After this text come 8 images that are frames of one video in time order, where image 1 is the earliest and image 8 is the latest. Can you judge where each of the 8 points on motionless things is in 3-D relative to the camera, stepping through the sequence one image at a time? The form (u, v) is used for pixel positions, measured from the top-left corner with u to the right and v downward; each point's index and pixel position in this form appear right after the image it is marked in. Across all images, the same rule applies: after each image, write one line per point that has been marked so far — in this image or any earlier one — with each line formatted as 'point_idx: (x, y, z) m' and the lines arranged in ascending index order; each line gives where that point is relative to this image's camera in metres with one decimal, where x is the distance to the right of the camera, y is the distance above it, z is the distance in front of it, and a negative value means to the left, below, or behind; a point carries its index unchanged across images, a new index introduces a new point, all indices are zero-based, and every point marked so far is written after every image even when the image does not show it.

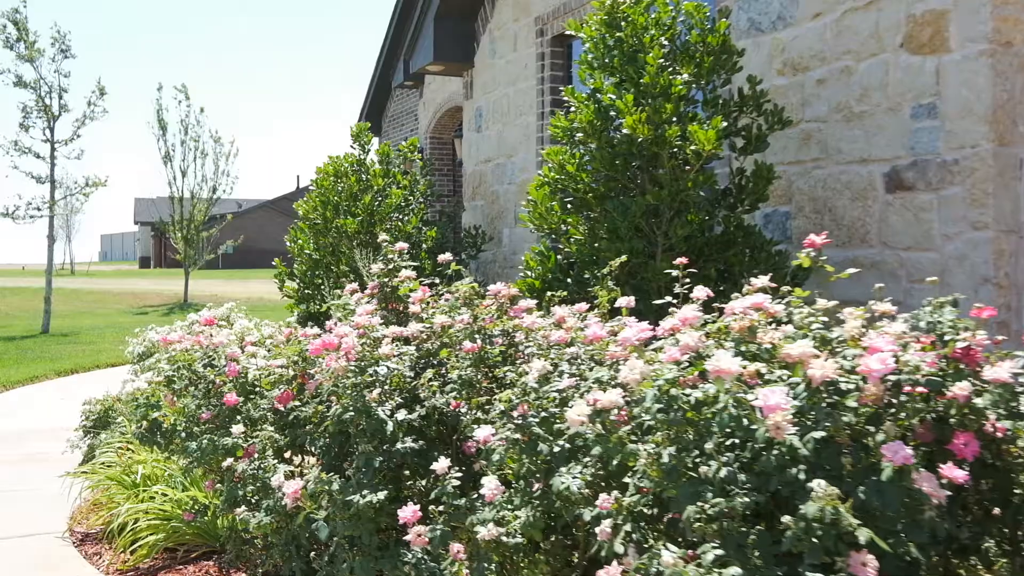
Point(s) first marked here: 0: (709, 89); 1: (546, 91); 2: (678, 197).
0: (+0.8, +0.8, +4.4) m
1: (+0.2, +1.4, +7.9) m
2: (+0.6, +0.3, +4.2) m
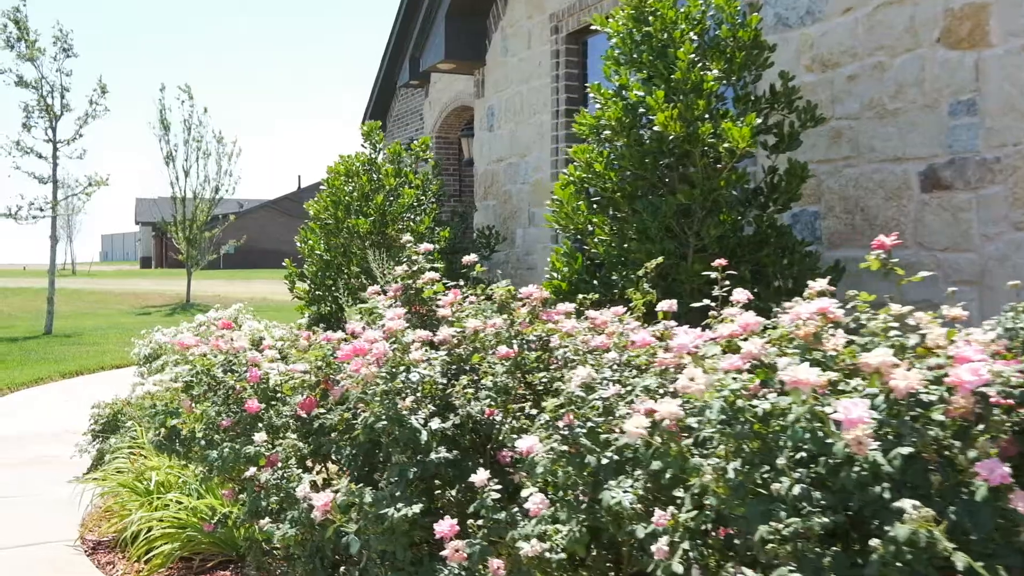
0: (+0.9, +0.8, +4.3) m
1: (+0.3, +1.4, +7.8) m
2: (+0.7, +0.3, +4.1) m
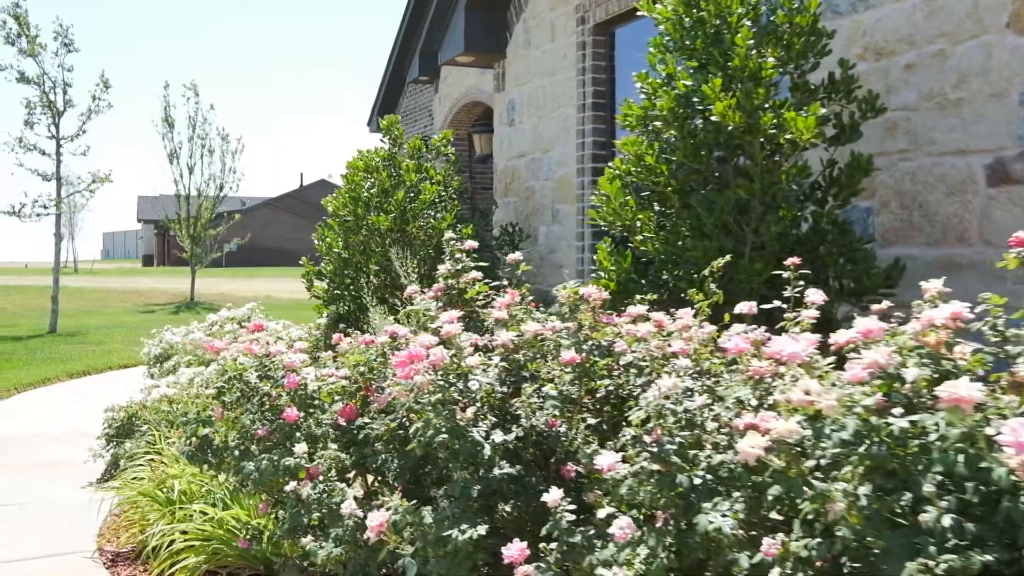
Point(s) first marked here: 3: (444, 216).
0: (+1.0, +0.8, +4.1) m
1: (+0.5, +1.4, +7.5) m
2: (+0.9, +0.3, +3.8) m
3: (-0.5, +0.5, +7.7) m
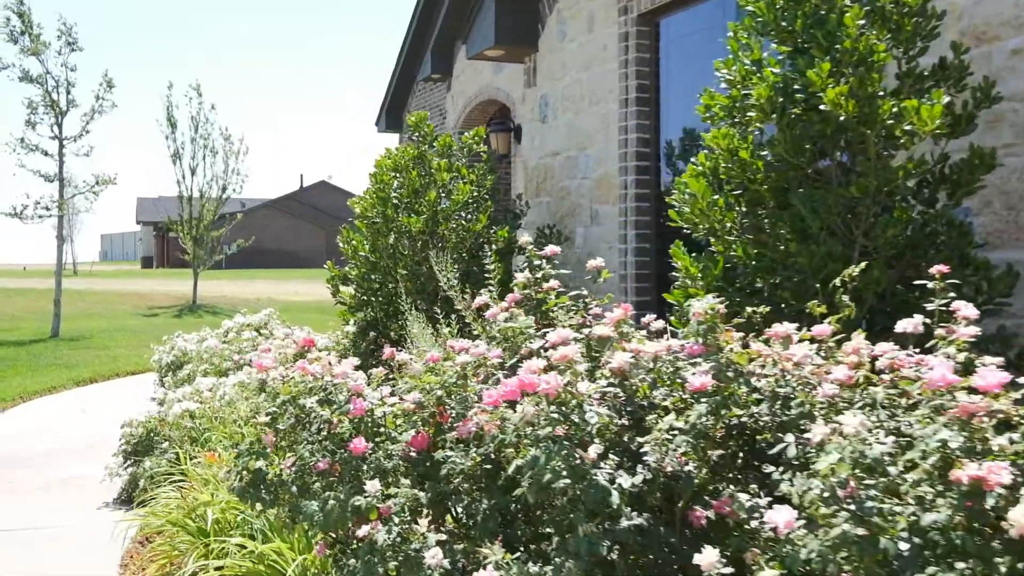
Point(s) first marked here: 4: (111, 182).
0: (+1.3, +0.8, +3.7) m
1: (+0.8, +1.4, +7.1) m
2: (+1.1, +0.3, +3.4) m
3: (-0.2, +0.5, +7.3) m
4: (-7.1, +1.9, +19.8) m
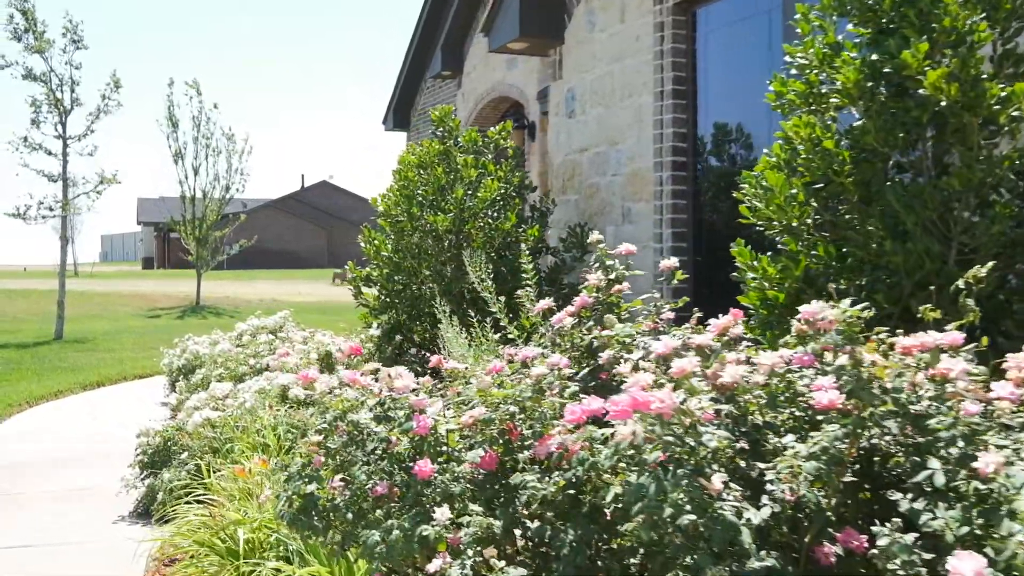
0: (+1.5, +0.8, +3.4) m
1: (+0.9, +1.4, +6.8) m
2: (+1.3, +0.3, +3.1) m
3: (0.0, +0.4, +7.0) m
4: (-7.0, +1.9, +19.5) m
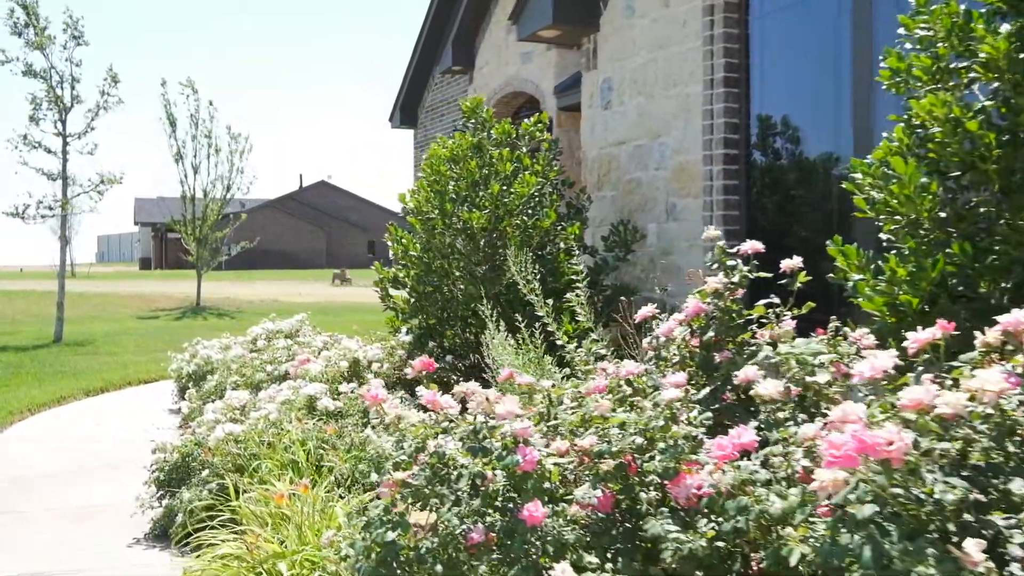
0: (+1.7, +0.7, +2.9) m
1: (+1.2, +1.3, +6.4) m
2: (+1.6, +0.3, +2.7) m
3: (+0.2, +0.4, +6.5) m
4: (-6.8, +1.8, +19.0) m
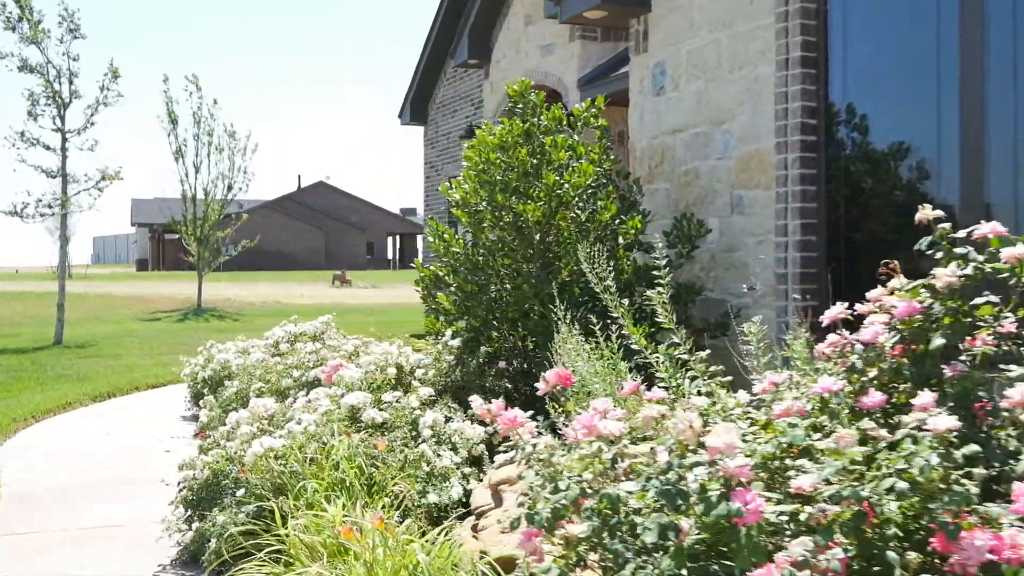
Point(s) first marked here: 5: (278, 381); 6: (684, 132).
0: (+2.0, +0.8, +2.4) m
1: (+1.5, +1.4, +5.8) m
2: (+1.9, +0.3, +2.1) m
3: (+0.5, +0.4, +6.0) m
4: (-6.5, +1.8, +18.4) m
5: (-1.5, -0.6, +7.1) m
6: (+1.1, +1.0, +6.8) m
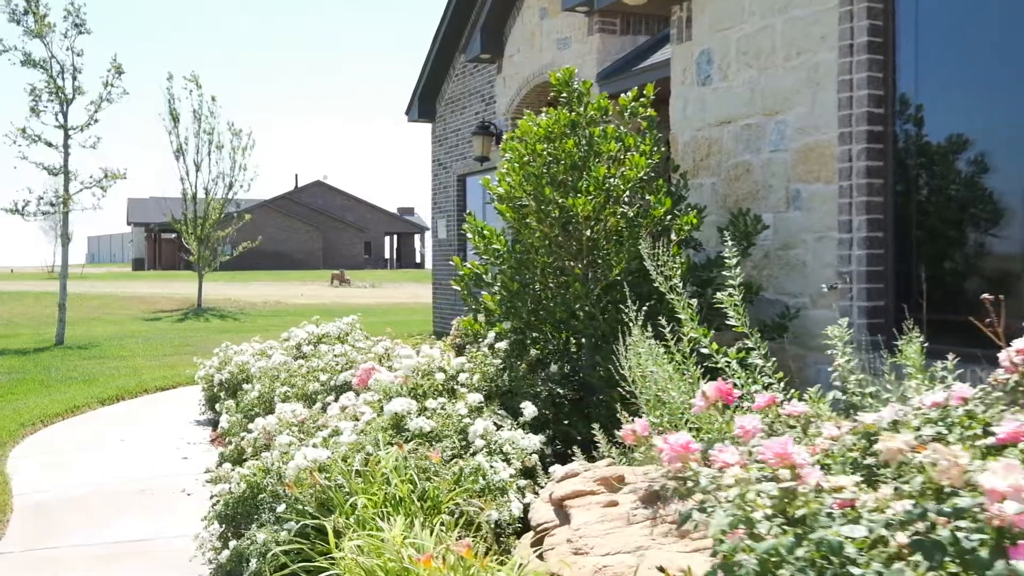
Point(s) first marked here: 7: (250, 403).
0: (+2.3, +0.8, +2.0) m
1: (+1.7, +1.4, +5.5) m
2: (+2.1, +0.3, +1.8) m
3: (+0.7, +0.4, +5.6) m
4: (-6.3, +1.8, +18.1) m
5: (-1.2, -0.6, +6.7) m
6: (+1.3, +1.0, +6.5) m
7: (-1.6, -0.7, +6.8) m
